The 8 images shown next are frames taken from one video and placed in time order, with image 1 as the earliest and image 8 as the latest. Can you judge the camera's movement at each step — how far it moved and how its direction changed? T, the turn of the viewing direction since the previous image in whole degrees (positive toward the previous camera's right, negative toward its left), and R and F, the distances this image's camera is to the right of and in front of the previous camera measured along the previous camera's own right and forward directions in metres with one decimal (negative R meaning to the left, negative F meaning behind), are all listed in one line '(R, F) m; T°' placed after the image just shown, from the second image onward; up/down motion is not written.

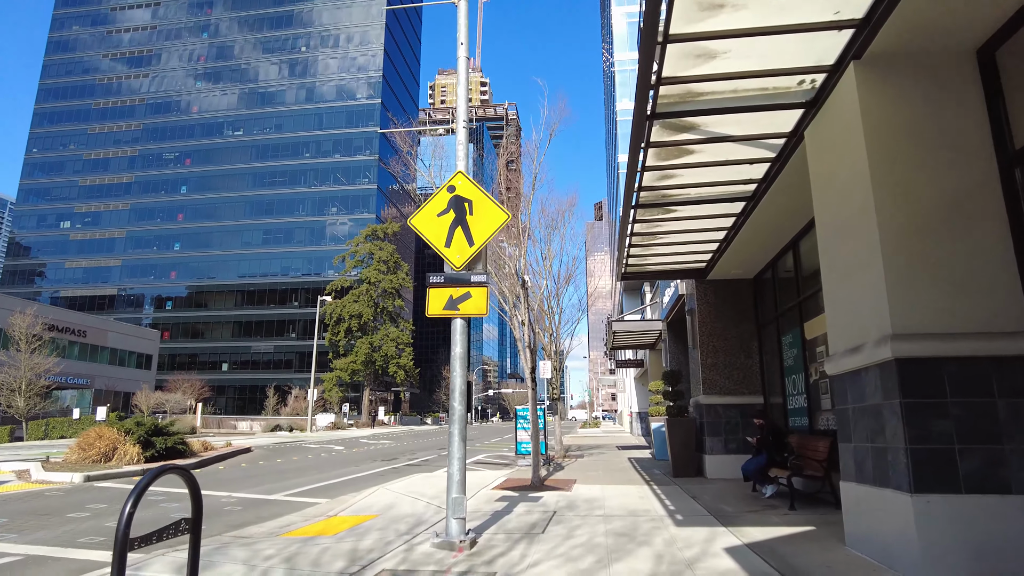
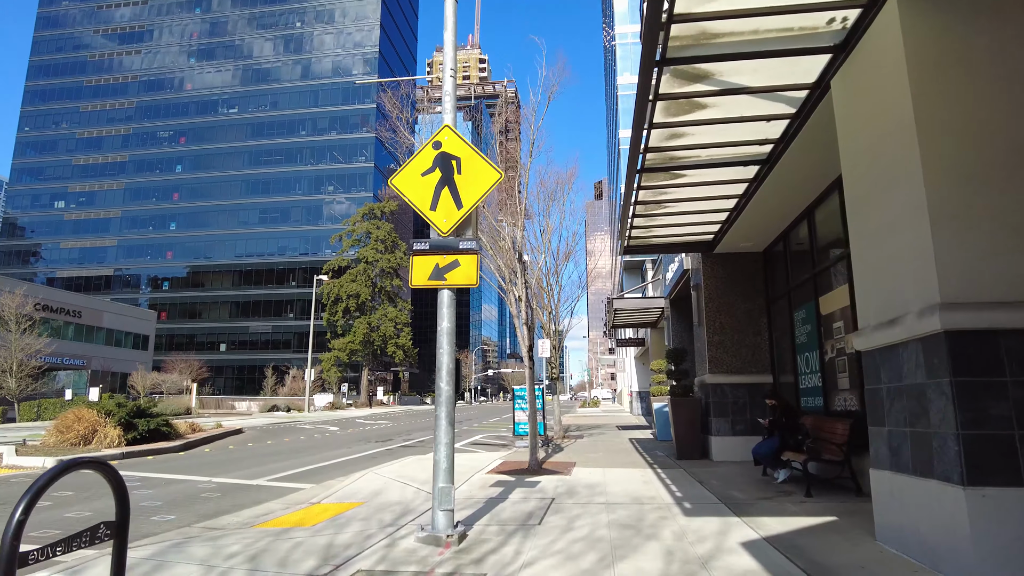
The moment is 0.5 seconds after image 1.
(+0.1, +0.7) m; 0°
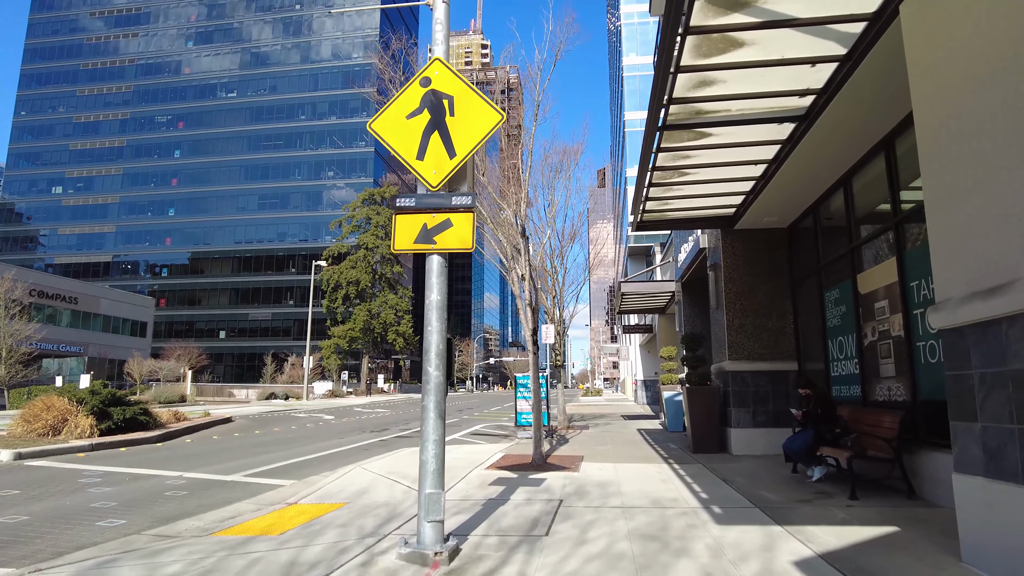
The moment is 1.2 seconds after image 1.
(0.0, +1.0) m; 0°
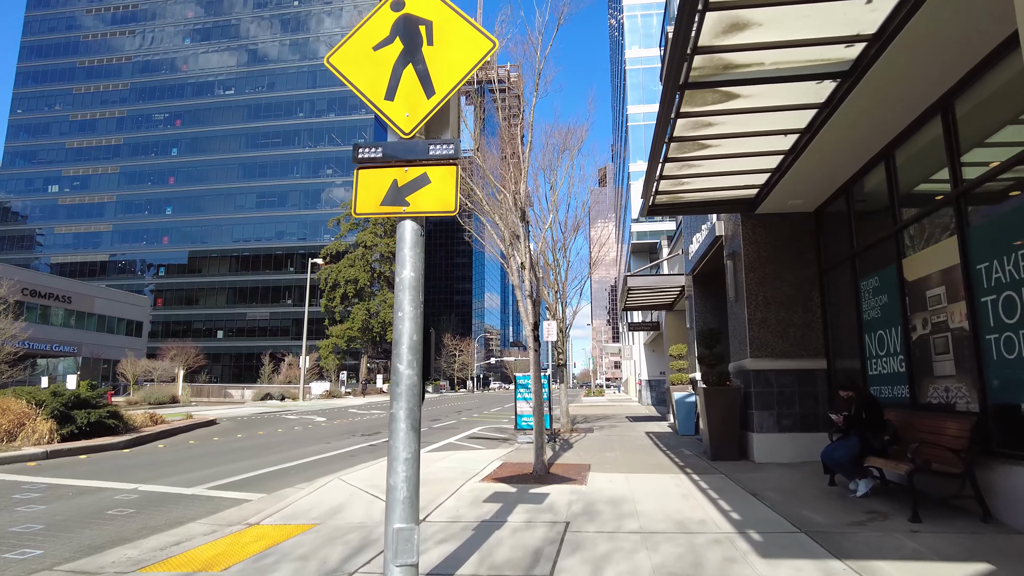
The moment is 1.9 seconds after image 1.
(0.0, +1.1) m; 0°
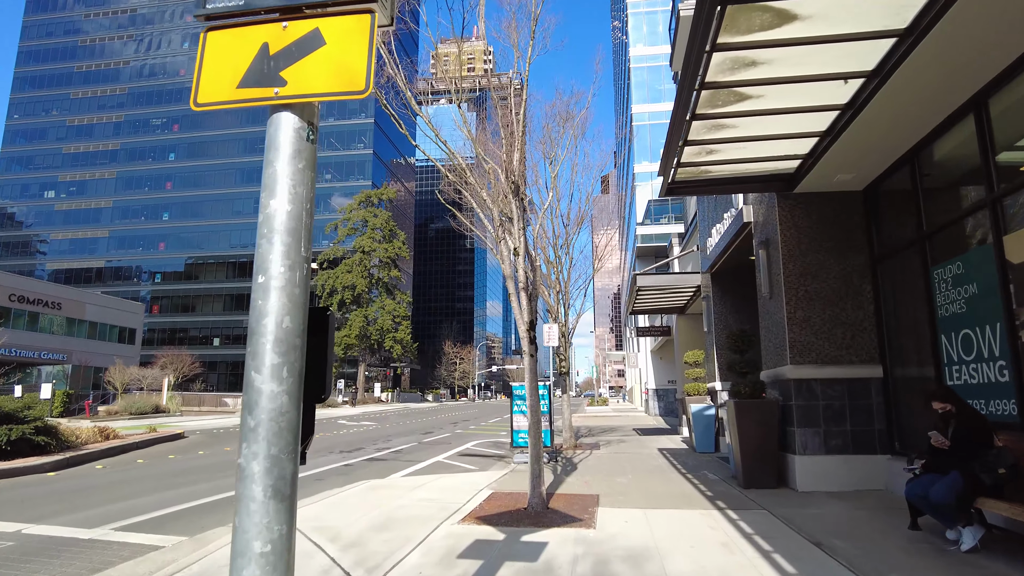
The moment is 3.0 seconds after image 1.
(+0.1, +1.7) m; 0°
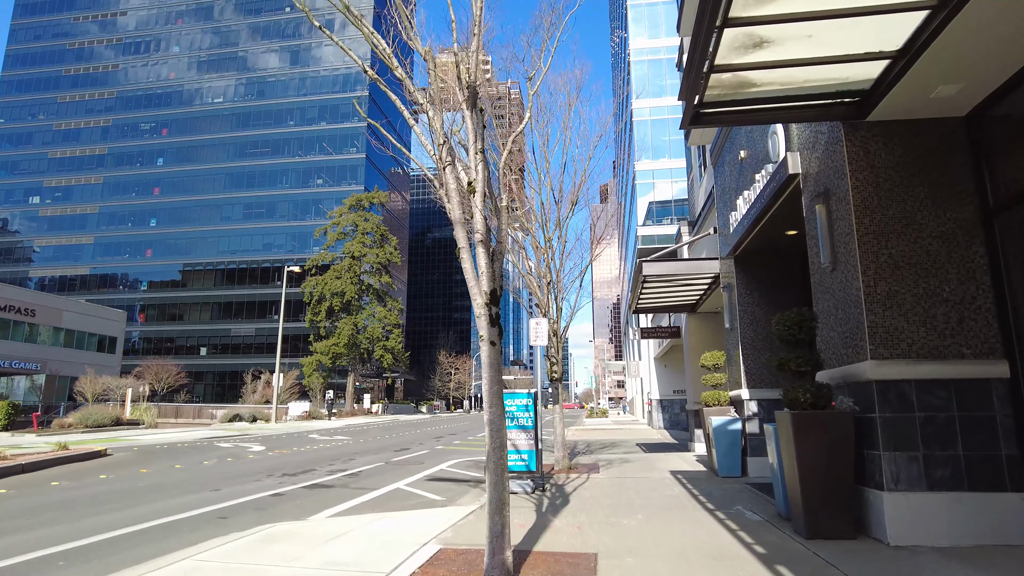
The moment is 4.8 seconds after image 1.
(+0.4, +2.6) m; 0°
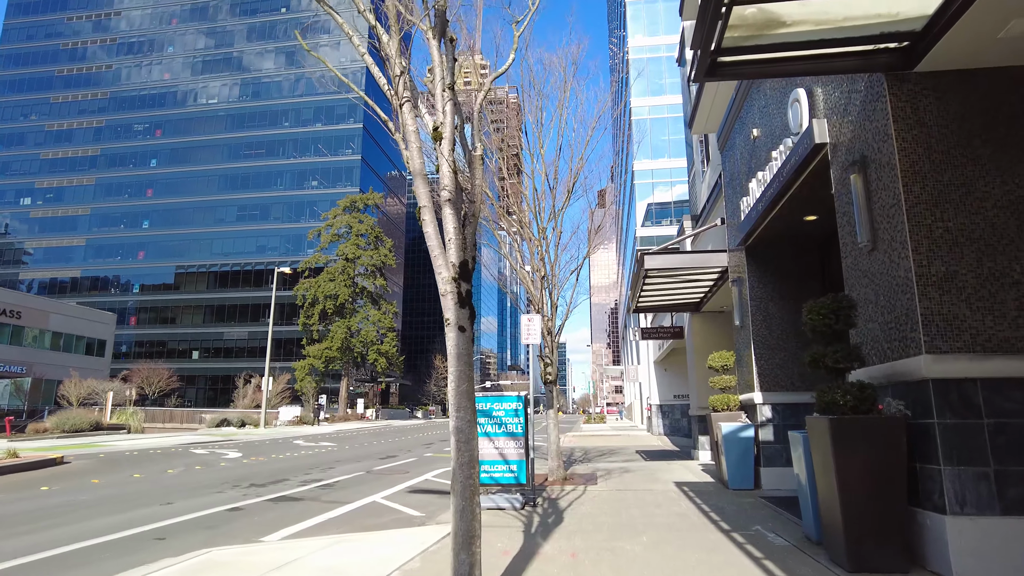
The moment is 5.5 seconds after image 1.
(+0.1, +1.0) m; 0°
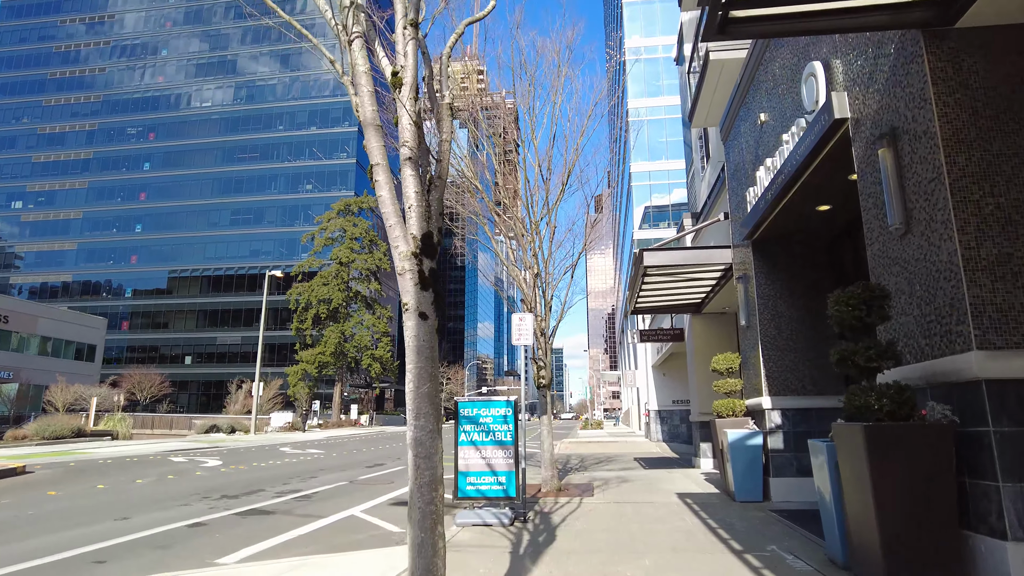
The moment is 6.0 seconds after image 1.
(+0.1, +0.7) m; 0°
